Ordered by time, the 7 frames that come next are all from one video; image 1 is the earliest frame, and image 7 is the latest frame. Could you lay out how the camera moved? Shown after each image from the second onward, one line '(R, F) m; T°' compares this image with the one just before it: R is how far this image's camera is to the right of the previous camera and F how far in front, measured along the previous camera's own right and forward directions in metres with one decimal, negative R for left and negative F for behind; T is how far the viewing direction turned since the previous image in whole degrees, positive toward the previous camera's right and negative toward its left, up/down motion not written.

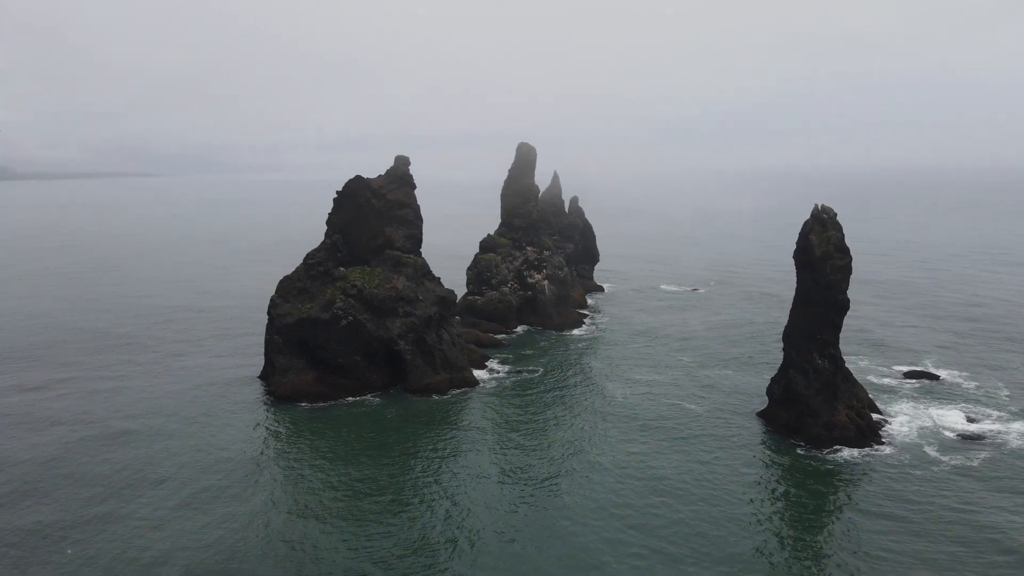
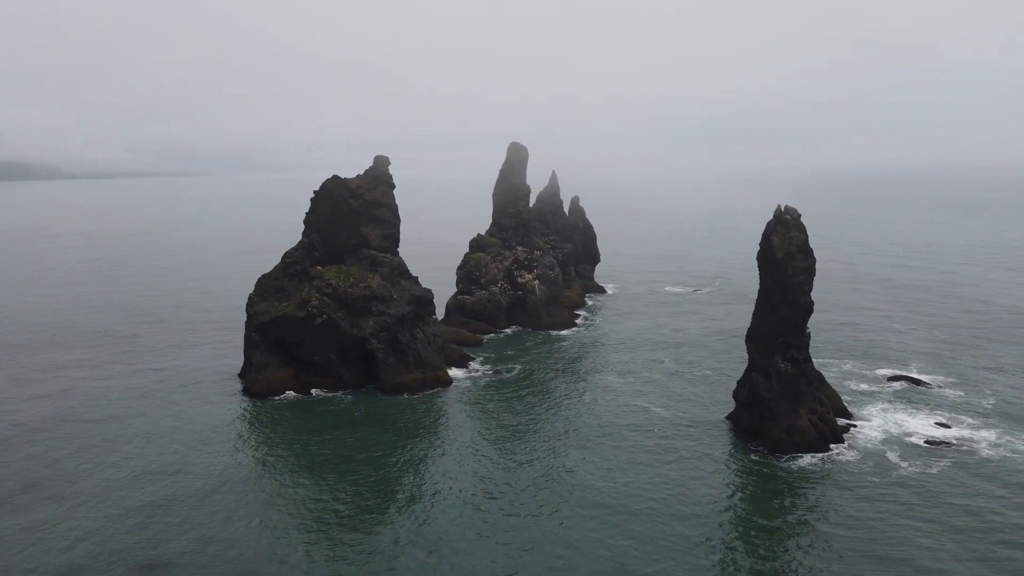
(+4.5, +0.1) m; -3°
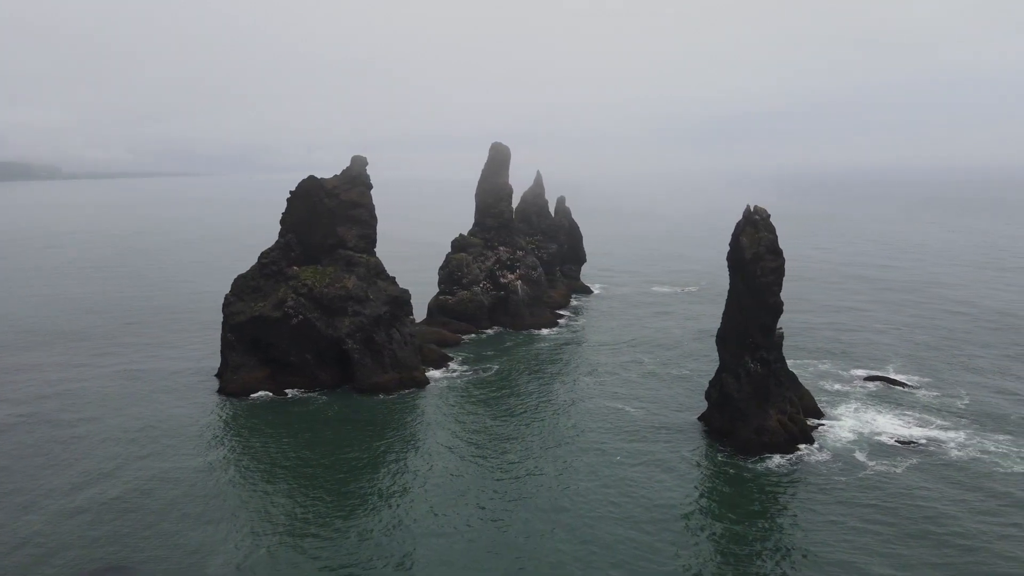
(+1.7, 0.0) m; 0°
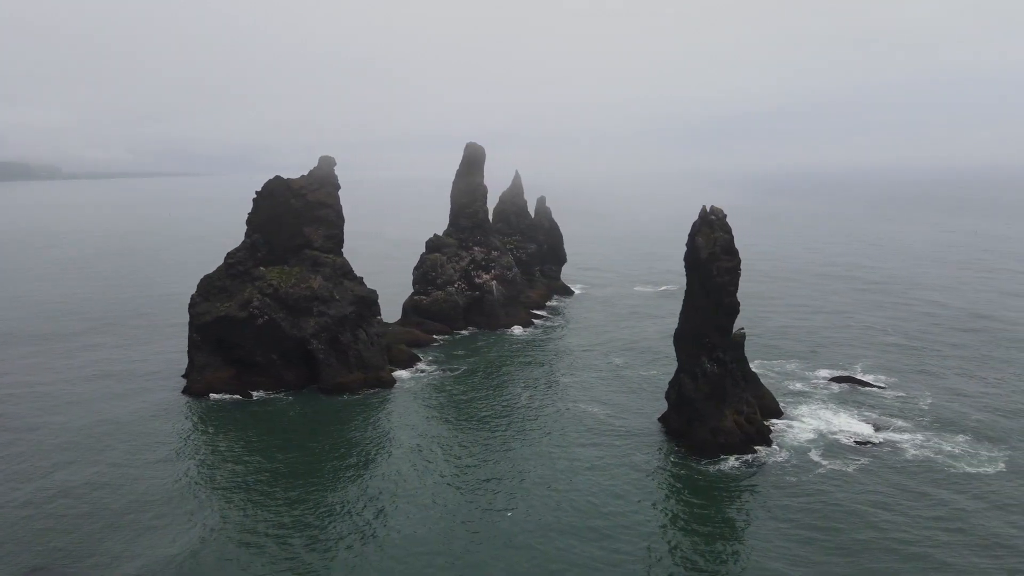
(+2.6, 0.0) m; 0°
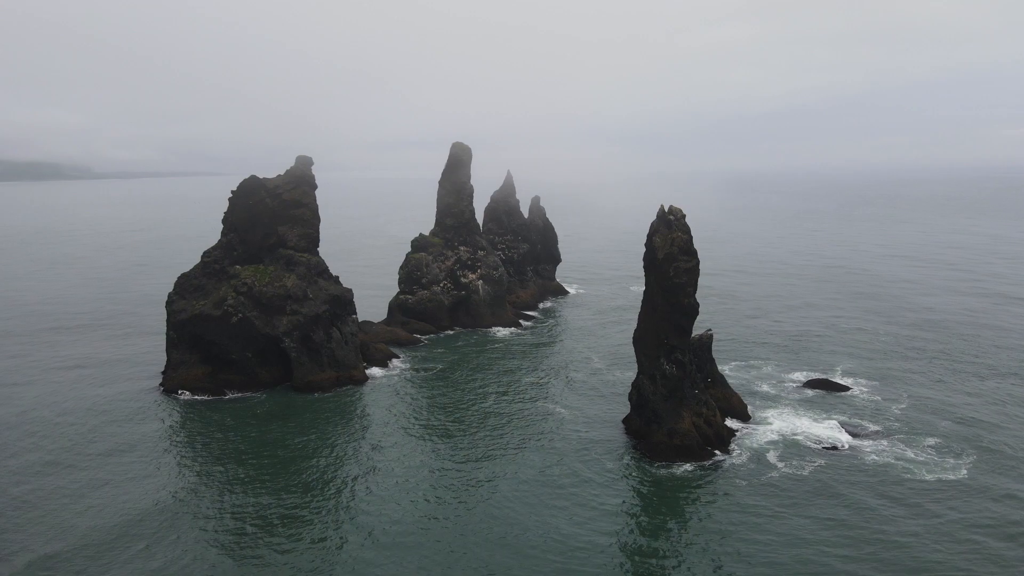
(+3.8, +0.1) m; -2°
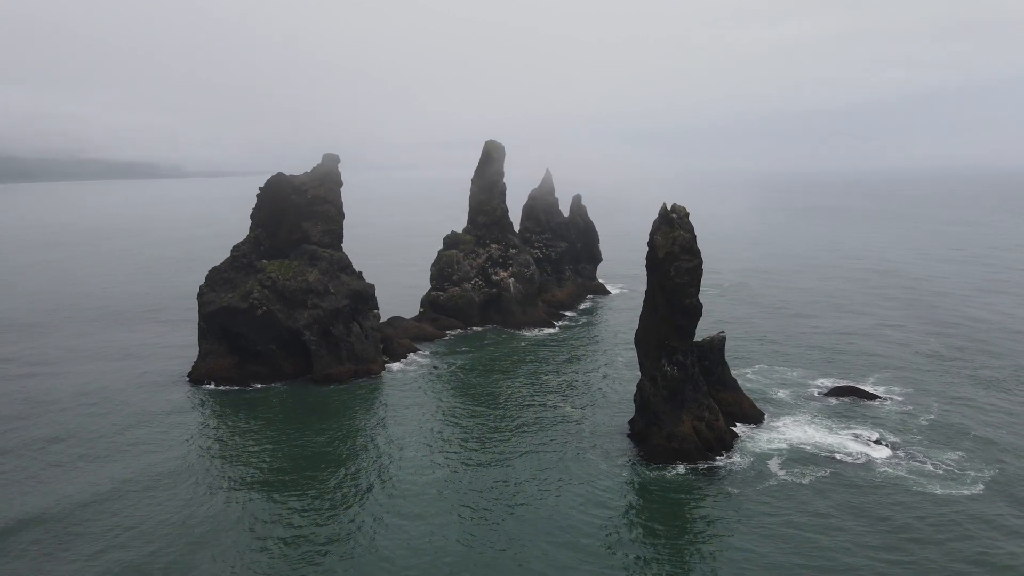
(+4.2, +0.4) m; -6°
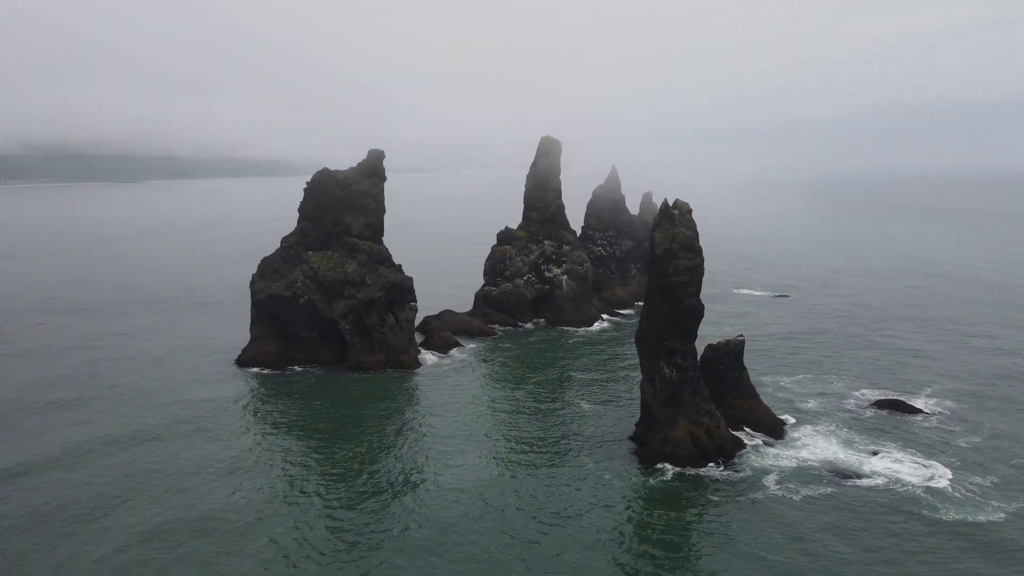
(+6.9, +0.9) m; -10°
